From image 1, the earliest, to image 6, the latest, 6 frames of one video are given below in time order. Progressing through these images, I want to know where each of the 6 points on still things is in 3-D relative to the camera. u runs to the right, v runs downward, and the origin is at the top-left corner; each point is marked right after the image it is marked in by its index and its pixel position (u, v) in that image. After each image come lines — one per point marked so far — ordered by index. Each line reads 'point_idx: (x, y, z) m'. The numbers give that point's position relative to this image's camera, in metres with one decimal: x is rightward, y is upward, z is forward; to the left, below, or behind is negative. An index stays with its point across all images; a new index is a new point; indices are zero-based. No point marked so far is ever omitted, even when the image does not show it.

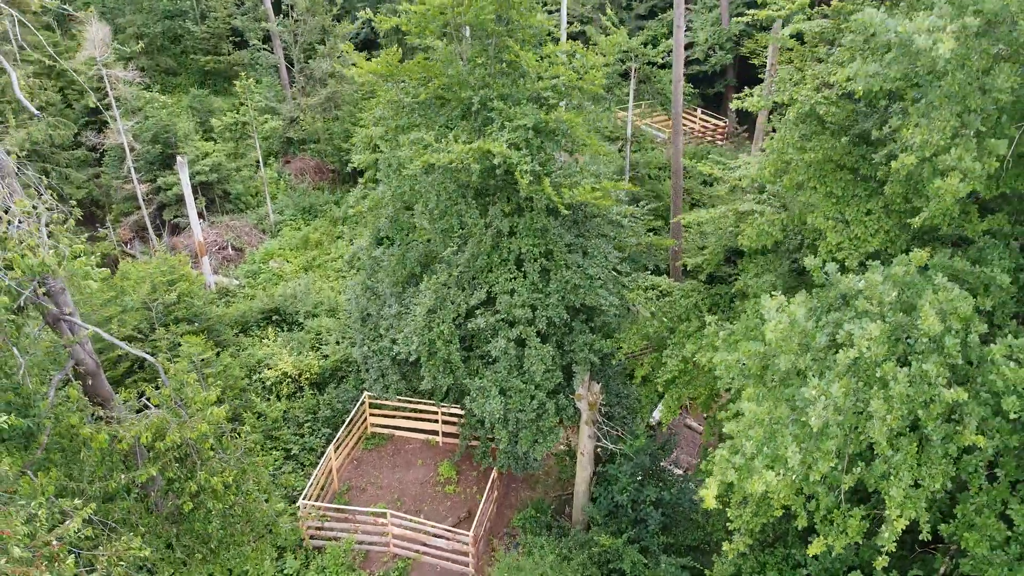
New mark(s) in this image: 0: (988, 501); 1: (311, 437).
0: (+2.6, -1.2, +4.4) m
1: (-2.7, -2.0, +10.9) m
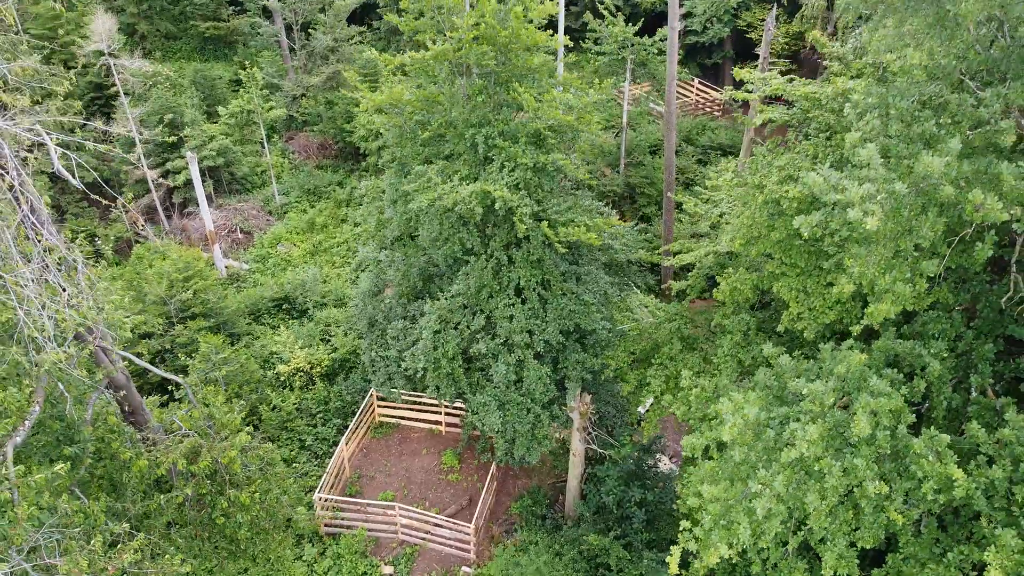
0: (+2.6, -1.7, +5.2) m
1: (-2.7, -2.0, +11.7) m
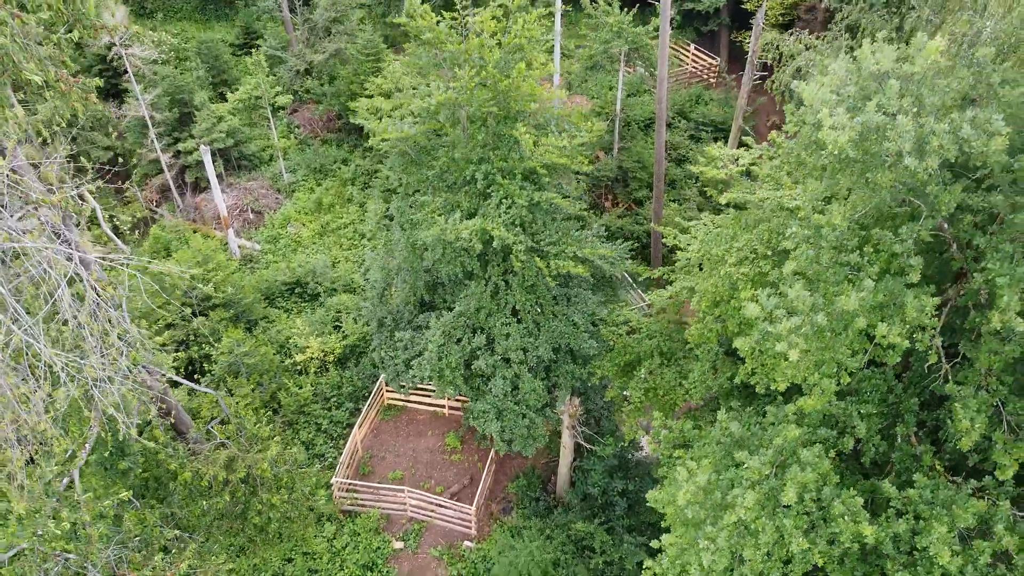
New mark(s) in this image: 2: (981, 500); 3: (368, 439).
0: (+2.6, -2.3, +6.3) m
1: (-2.8, -2.0, +12.8) m
2: (+3.4, -1.5, +5.8) m
3: (-2.3, -2.4, +12.7) m
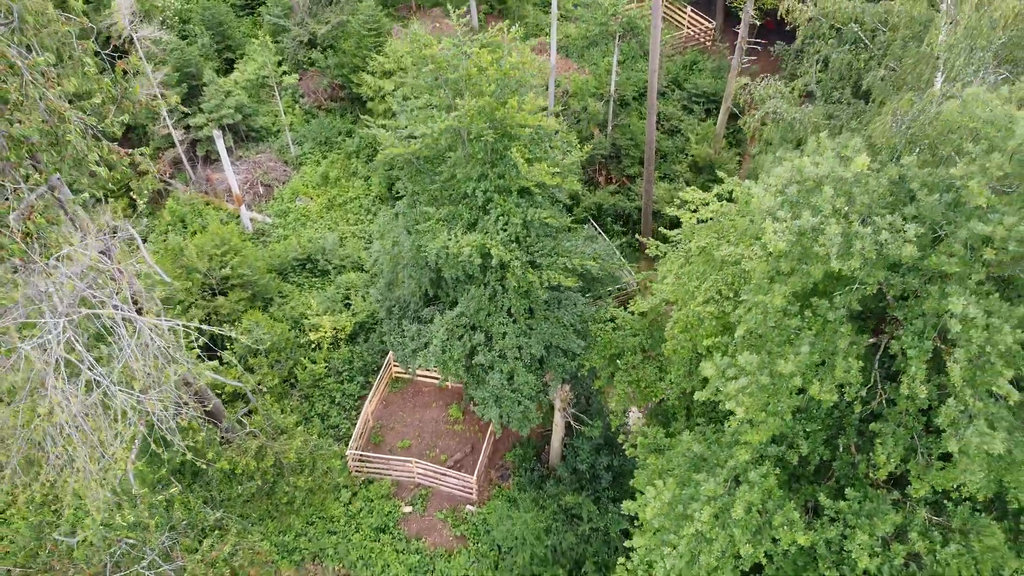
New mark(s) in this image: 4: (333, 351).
0: (+2.5, -2.7, +7.6) m
1: (-2.8, -1.7, +14.0) m
2: (+3.4, -1.9, +7.0) m
3: (-2.3, -2.1, +13.9) m
4: (-3.2, -1.1, +14.4) m
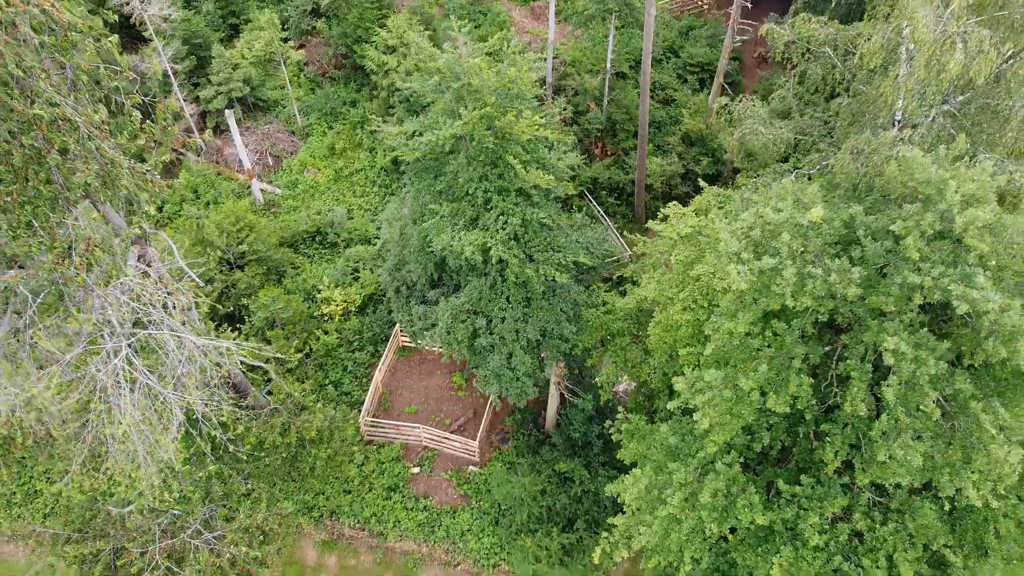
0: (+2.5, -2.8, +8.7) m
1: (-2.8, -1.2, +15.0) m
2: (+3.3, -2.1, +8.1) m
3: (-2.3, -1.7, +15.0) m
4: (-3.2, -0.6, +15.4) m
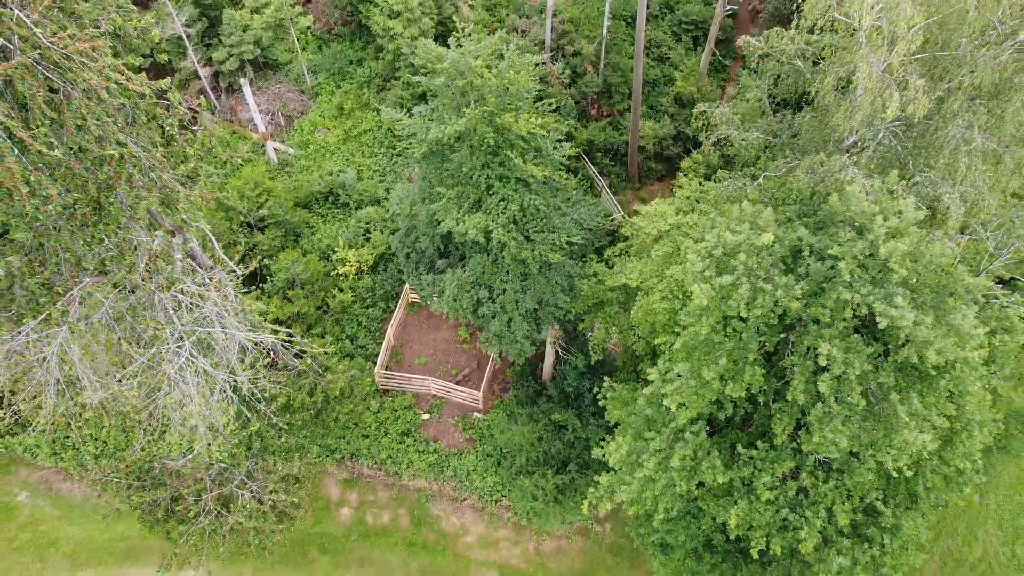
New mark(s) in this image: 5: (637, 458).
0: (+2.5, -2.6, +10.3) m
1: (-2.8, -0.4, +16.4) m
2: (+3.4, -2.0, +9.6) m
3: (-2.3, -0.9, +16.4) m
4: (-3.2, +0.2, +16.7) m
5: (+1.5, -2.0, +9.6) m
